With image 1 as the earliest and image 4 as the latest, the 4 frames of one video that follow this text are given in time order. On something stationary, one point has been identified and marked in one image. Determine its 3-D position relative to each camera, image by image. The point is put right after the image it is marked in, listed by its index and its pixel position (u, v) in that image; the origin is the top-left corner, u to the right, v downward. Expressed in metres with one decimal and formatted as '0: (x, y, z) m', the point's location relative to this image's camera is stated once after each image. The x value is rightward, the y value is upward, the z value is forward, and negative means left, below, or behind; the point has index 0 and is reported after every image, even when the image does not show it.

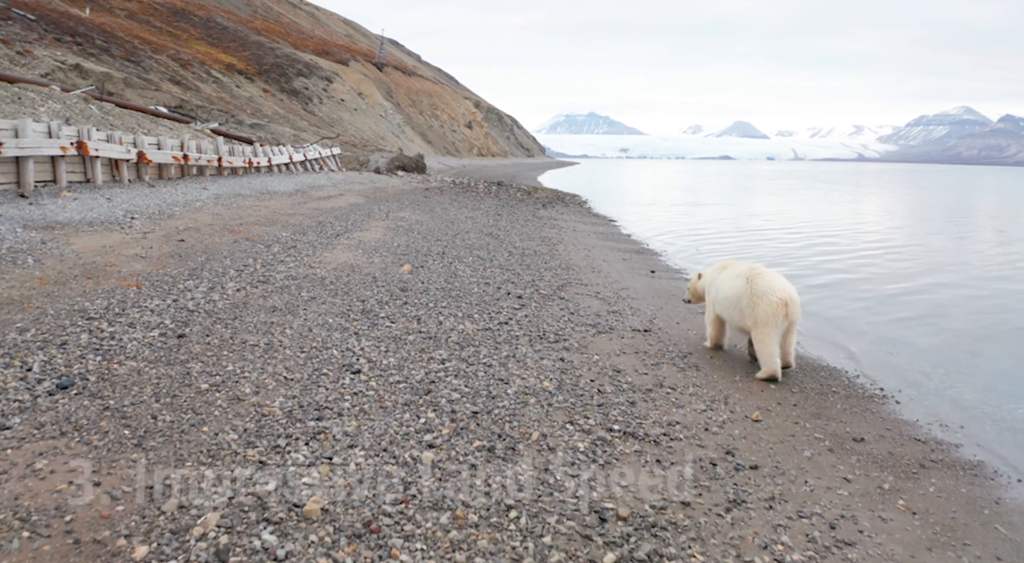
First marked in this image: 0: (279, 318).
0: (-2.5, -0.4, +7.4) m
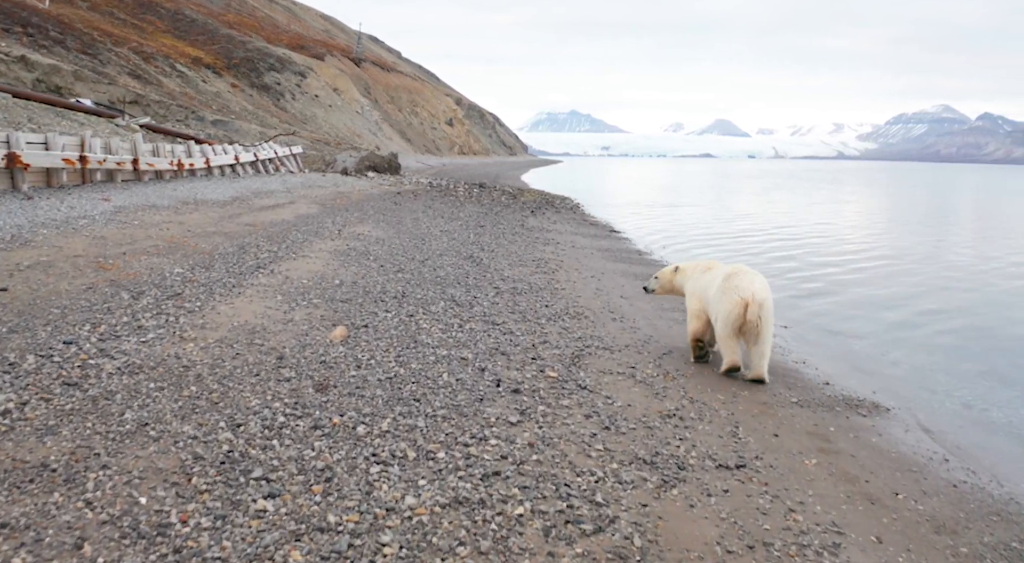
0: (-2.5, -1.2, +3.6) m
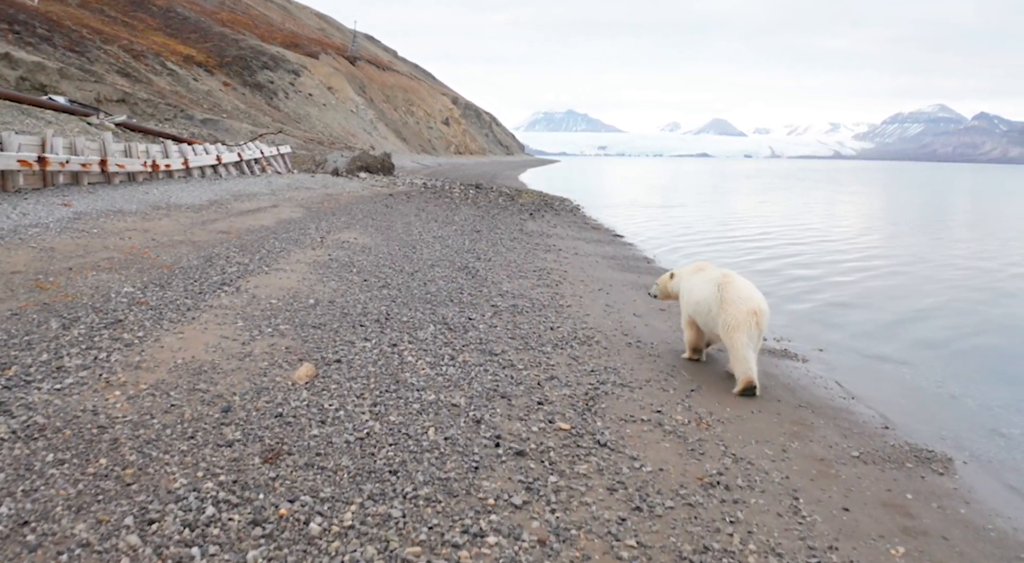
0: (-2.5, -1.4, +2.4) m
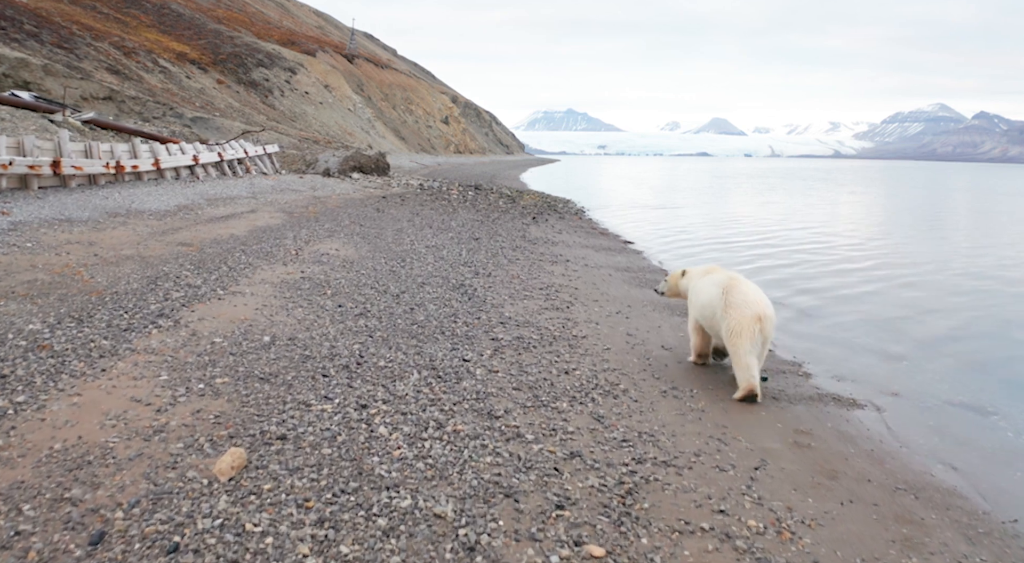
0: (-2.5, -1.8, +0.7) m
